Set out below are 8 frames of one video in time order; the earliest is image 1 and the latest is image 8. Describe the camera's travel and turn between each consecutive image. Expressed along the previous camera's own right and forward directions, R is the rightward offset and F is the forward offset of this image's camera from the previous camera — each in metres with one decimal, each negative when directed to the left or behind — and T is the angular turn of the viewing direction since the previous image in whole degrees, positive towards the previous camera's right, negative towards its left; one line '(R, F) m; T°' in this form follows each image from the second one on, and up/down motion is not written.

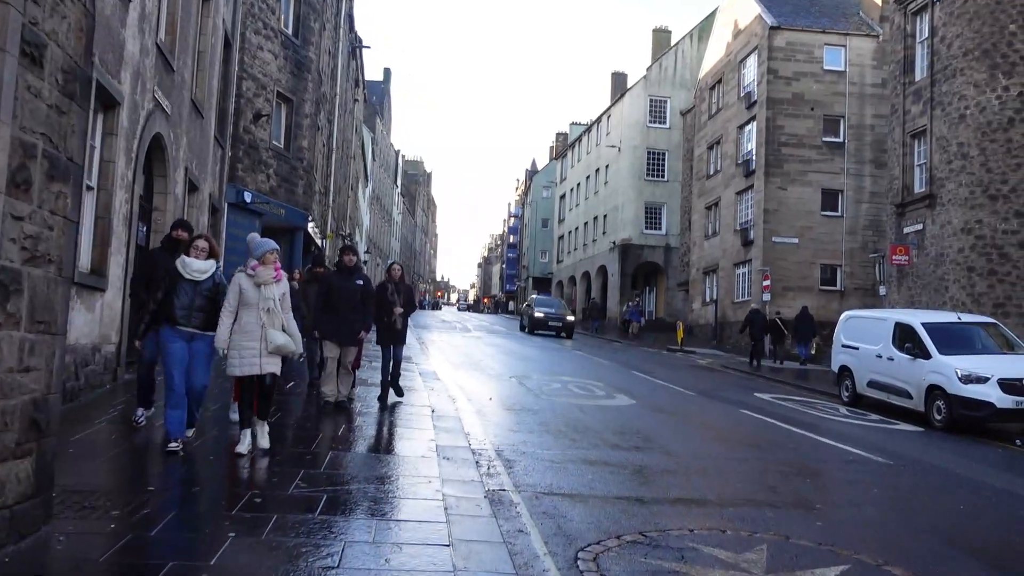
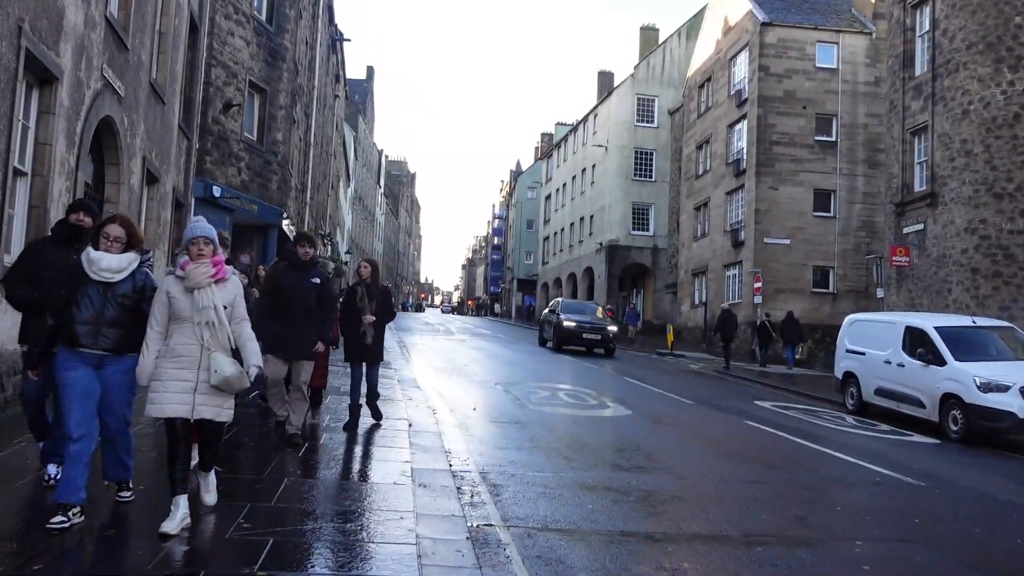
(0.0, +1.0) m; +1°
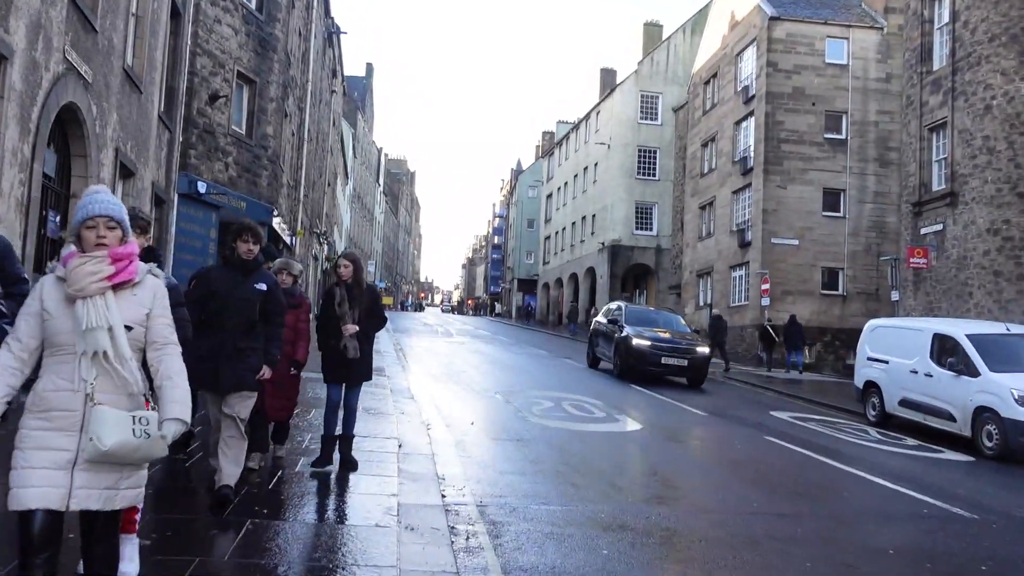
(0.0, +0.9) m; 0°
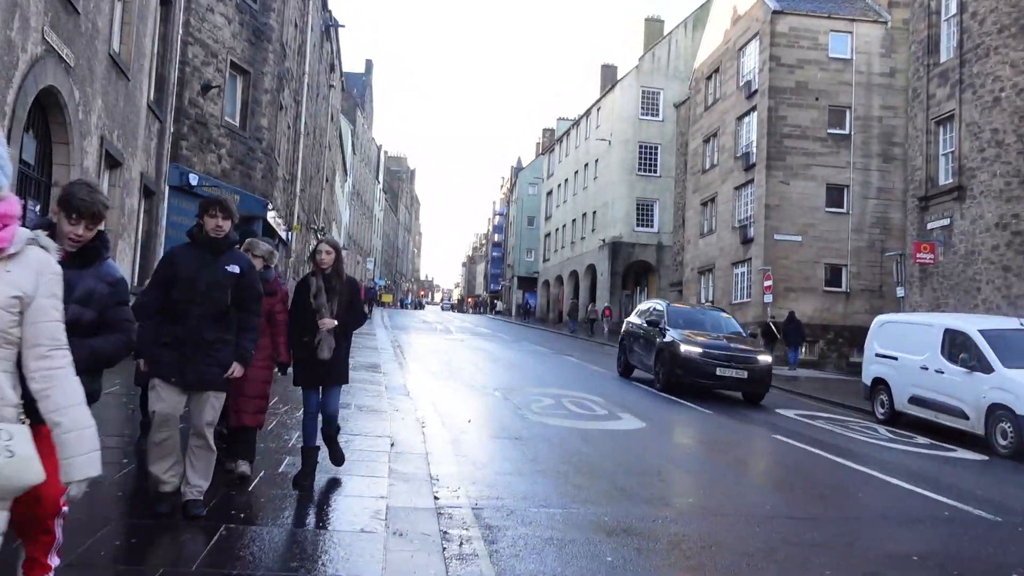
(0.0, +0.4) m; 0°
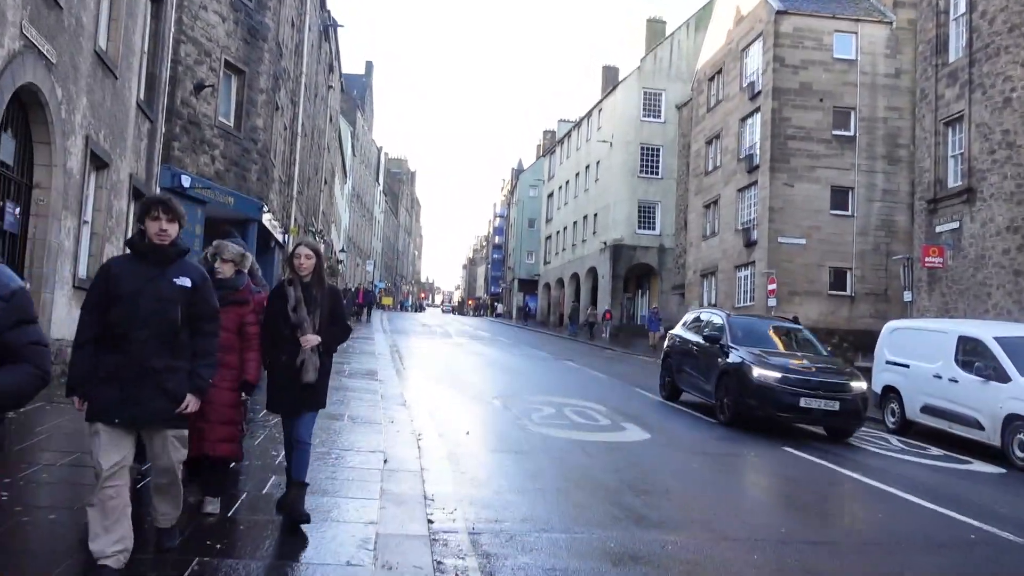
(0.0, +0.4) m; 0°
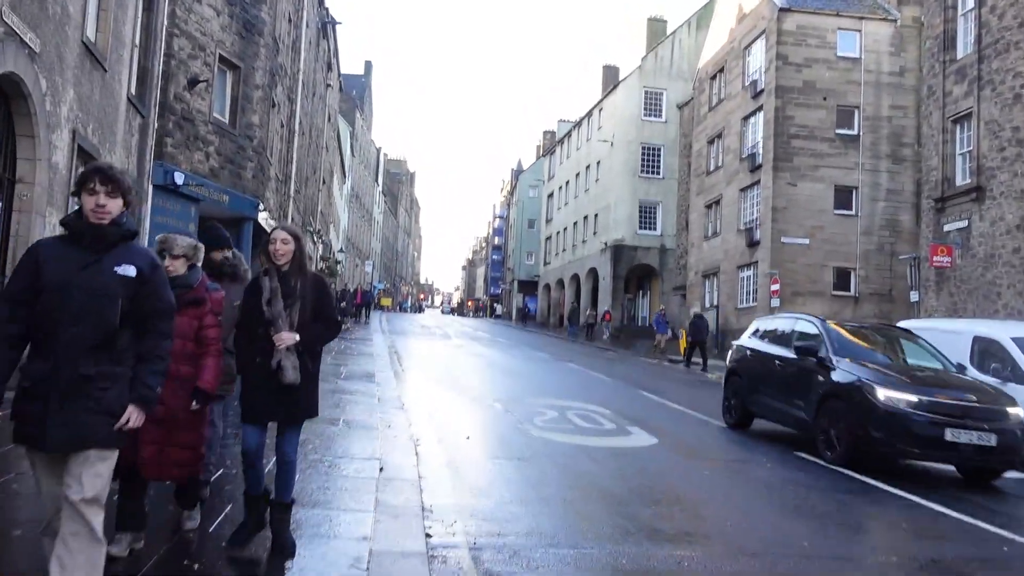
(0.0, +0.4) m; 0°
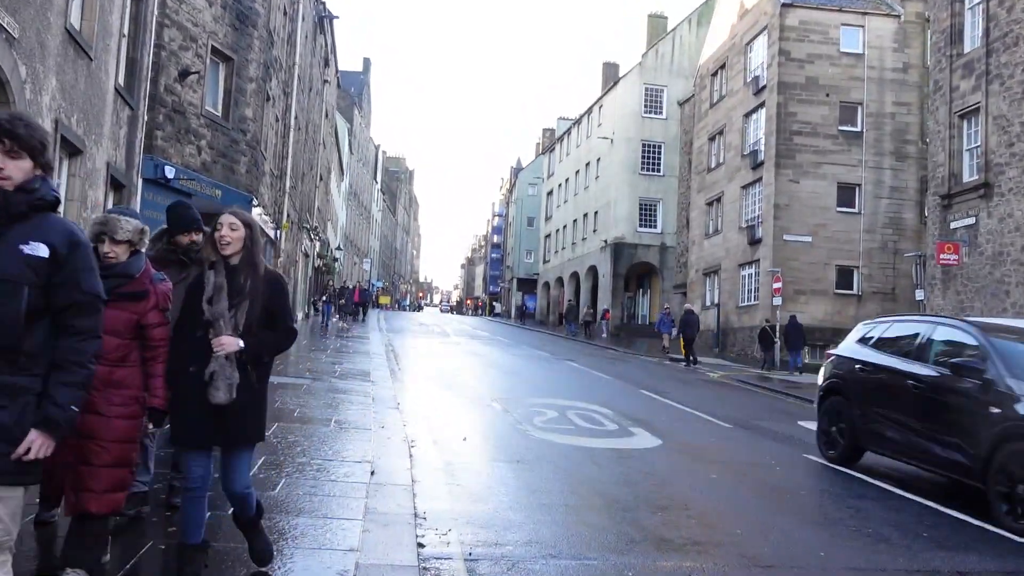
(0.0, +0.3) m; 0°
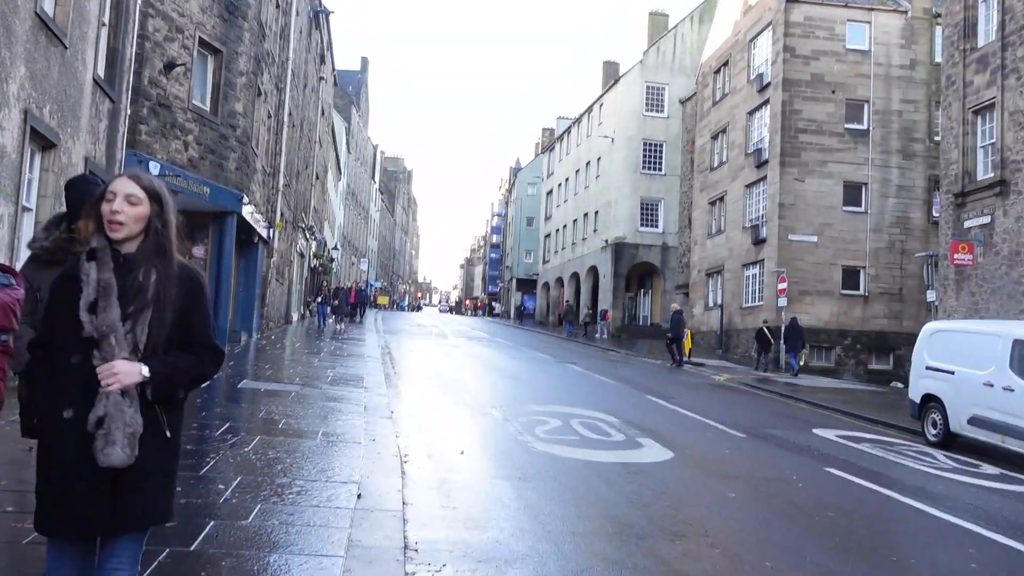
(0.0, +0.6) m; 0°
